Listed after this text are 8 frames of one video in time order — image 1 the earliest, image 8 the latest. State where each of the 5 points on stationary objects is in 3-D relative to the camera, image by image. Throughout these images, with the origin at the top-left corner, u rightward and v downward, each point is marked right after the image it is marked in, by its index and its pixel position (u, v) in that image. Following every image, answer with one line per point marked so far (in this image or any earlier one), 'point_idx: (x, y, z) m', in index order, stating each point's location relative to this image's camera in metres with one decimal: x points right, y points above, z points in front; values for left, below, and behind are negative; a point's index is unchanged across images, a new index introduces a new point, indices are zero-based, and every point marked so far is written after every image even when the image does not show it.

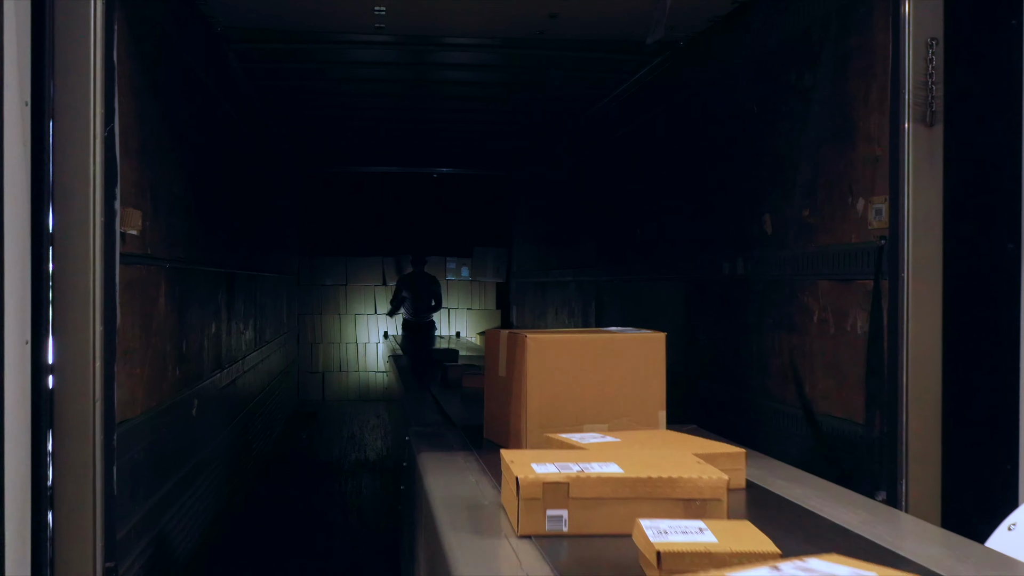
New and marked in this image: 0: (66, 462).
0: (-0.7, -0.3, +2.1) m
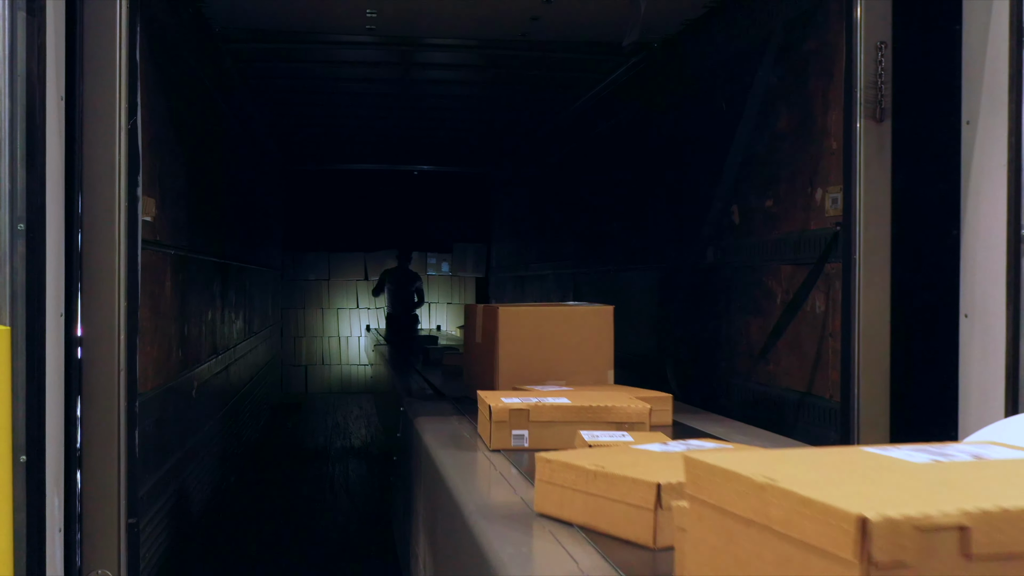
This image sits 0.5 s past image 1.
0: (-0.8, -0.2, +2.3) m
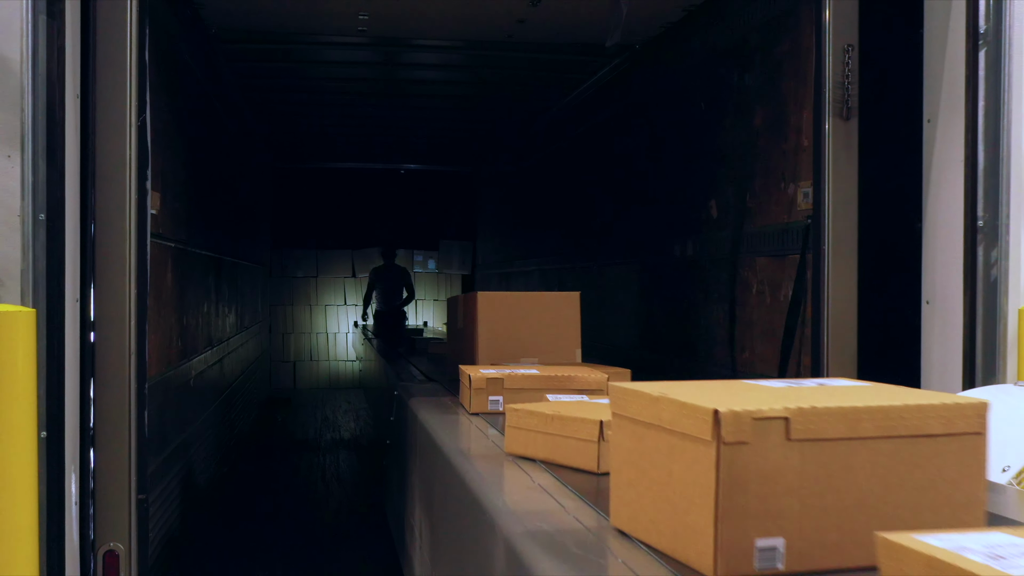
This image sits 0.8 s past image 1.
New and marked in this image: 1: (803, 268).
0: (-0.8, -0.2, +2.4) m
1: (+0.7, 0.0, +2.9) m
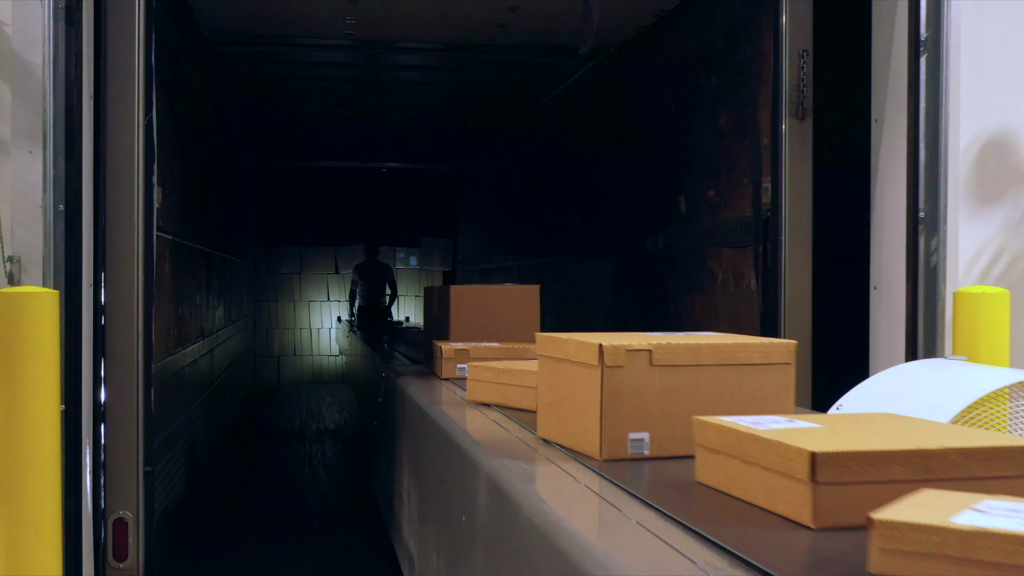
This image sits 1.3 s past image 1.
0: (-0.8, -0.2, +2.6) m
1: (+0.6, +0.1, +3.1) m
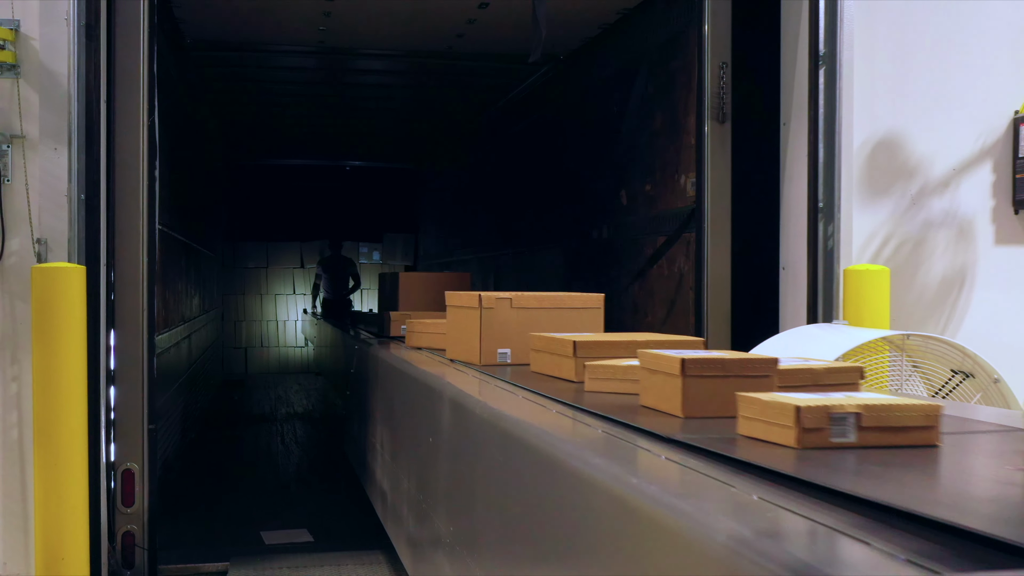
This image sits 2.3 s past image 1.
0: (-0.9, -0.1, +3.0) m
1: (+0.5, +0.1, +3.5) m
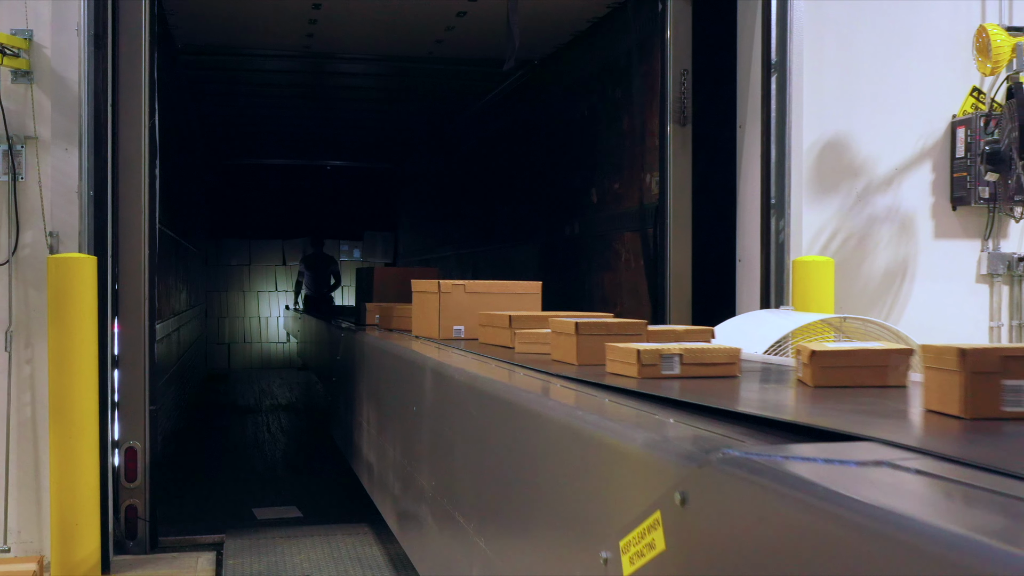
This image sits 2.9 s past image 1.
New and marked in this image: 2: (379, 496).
0: (-1.0, -0.1, +3.2) m
1: (+0.4, +0.2, +3.8) m
2: (-0.3, -0.5, +2.8) m
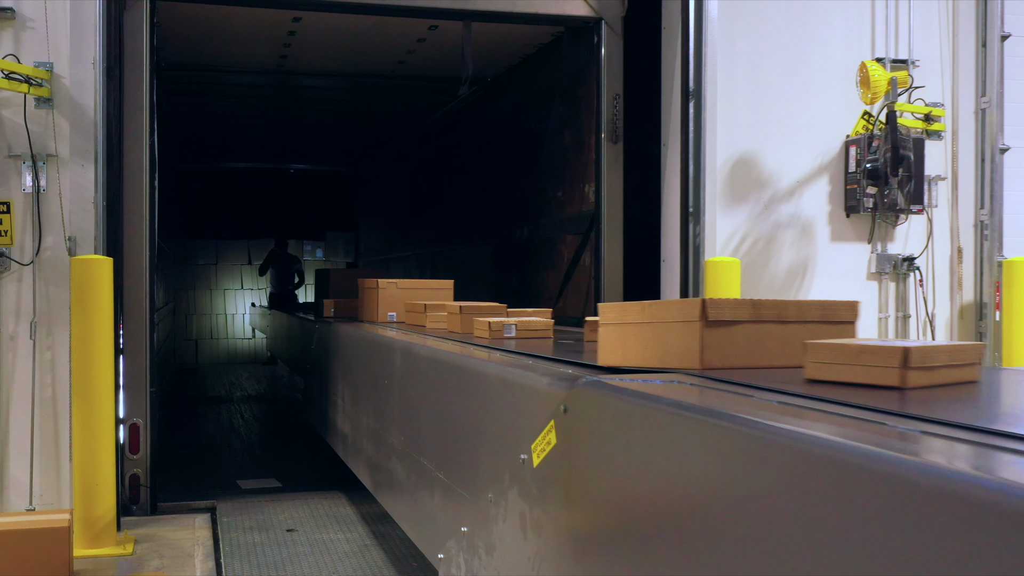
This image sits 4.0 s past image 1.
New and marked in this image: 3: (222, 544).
0: (-1.1, -0.1, +3.7) m
1: (+0.3, +0.2, +4.3) m
2: (-0.4, -0.5, +3.3) m
3: (-0.8, -0.7, +3.3) m
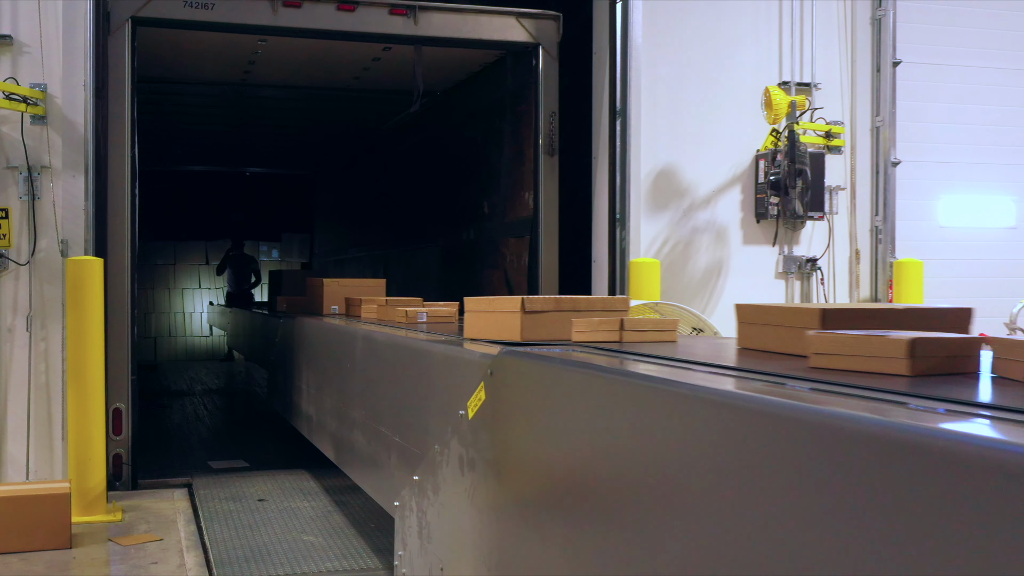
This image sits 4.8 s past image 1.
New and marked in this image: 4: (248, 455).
0: (-1.3, -0.1, +4.1) m
1: (+0.1, +0.2, +4.8) m
2: (-0.6, -0.5, +3.8) m
3: (-0.9, -0.7, +3.7) m
4: (-1.0, -0.6, +4.8) m
